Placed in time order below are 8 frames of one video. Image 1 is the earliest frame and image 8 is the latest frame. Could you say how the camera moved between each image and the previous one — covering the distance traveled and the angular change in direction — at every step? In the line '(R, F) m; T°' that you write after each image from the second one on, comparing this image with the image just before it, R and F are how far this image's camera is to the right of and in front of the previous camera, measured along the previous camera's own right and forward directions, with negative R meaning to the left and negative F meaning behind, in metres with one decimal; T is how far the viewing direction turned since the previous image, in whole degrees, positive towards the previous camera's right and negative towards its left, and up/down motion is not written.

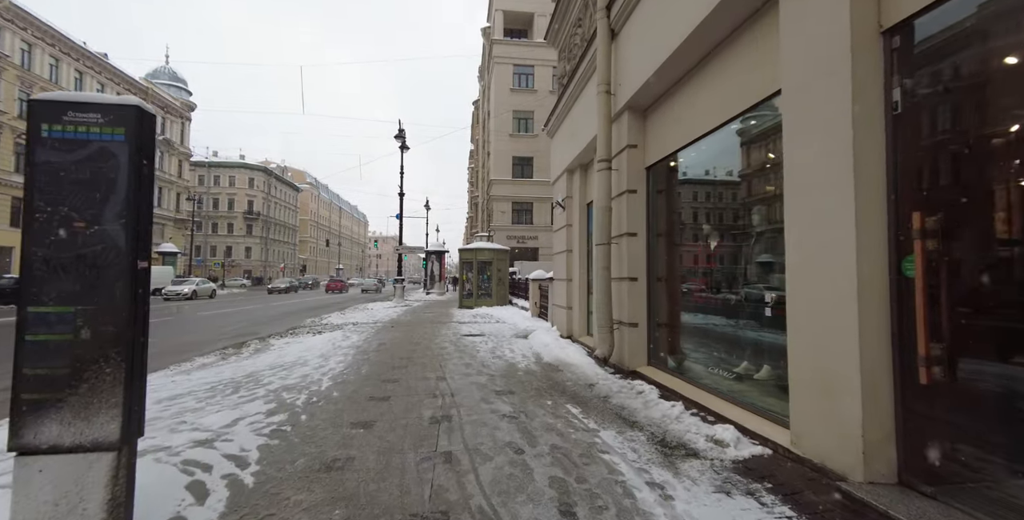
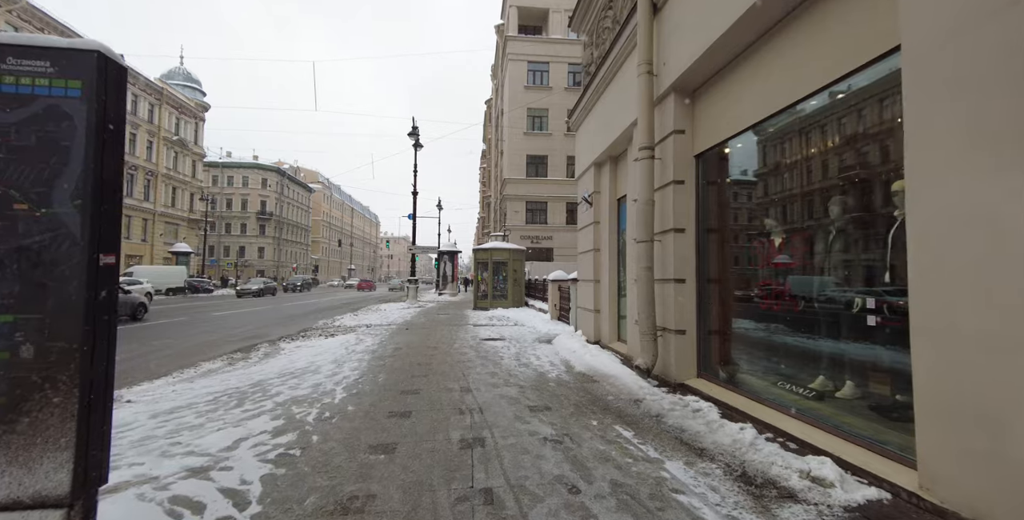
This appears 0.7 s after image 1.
(-0.3, +0.6) m; -1°
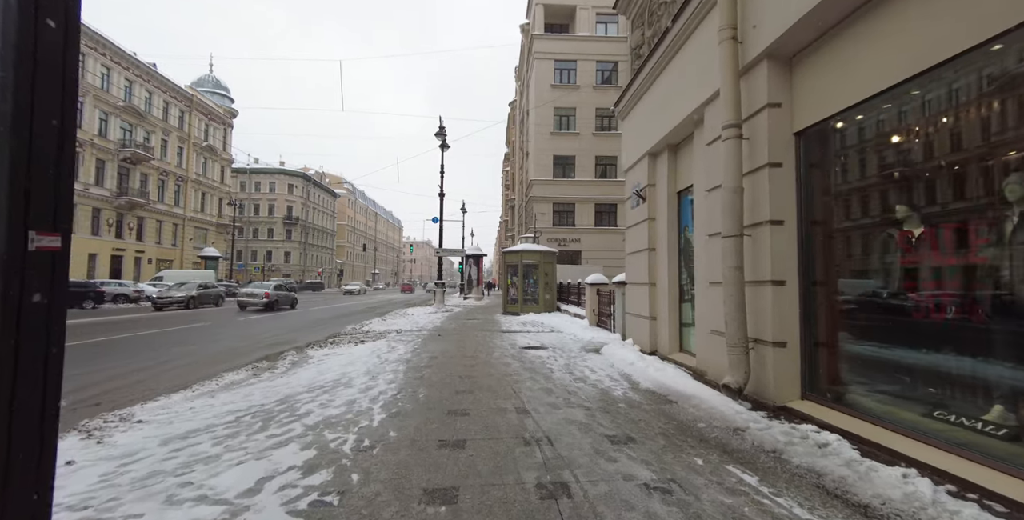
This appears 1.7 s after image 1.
(-0.5, +0.7) m; -3°
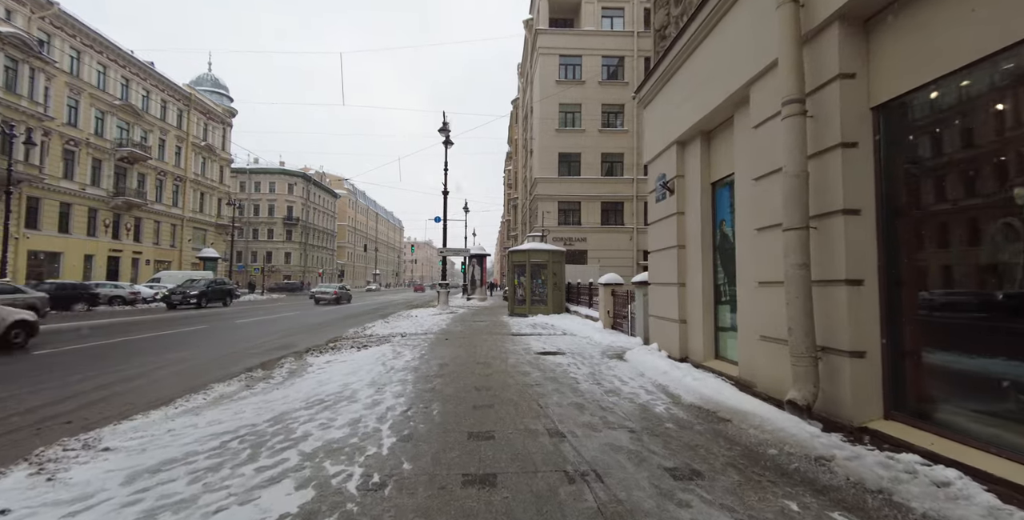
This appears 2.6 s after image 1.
(-0.3, +0.6) m; 0°
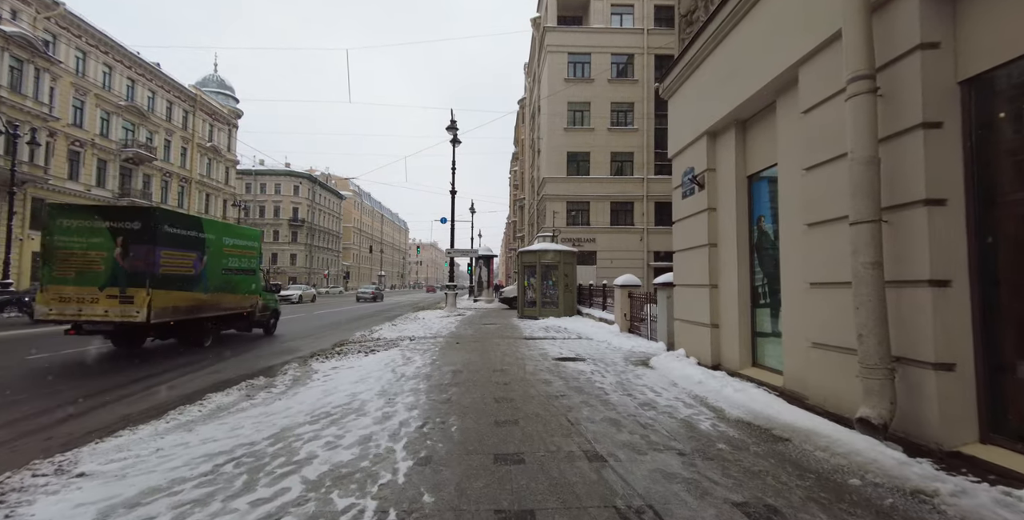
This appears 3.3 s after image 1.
(-0.2, +0.5) m; -1°
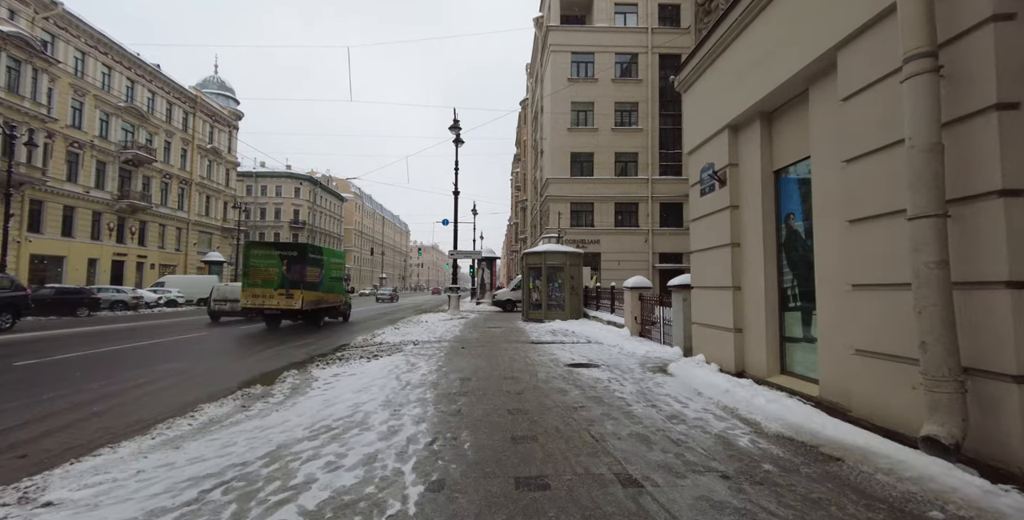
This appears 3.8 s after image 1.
(-0.2, +0.4) m; 0°
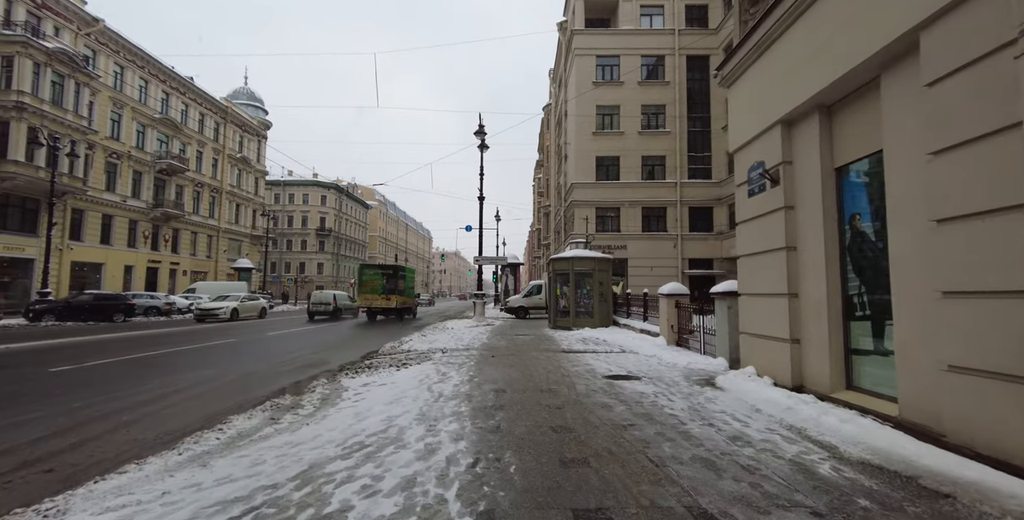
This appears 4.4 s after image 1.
(-0.2, +0.3) m; -3°
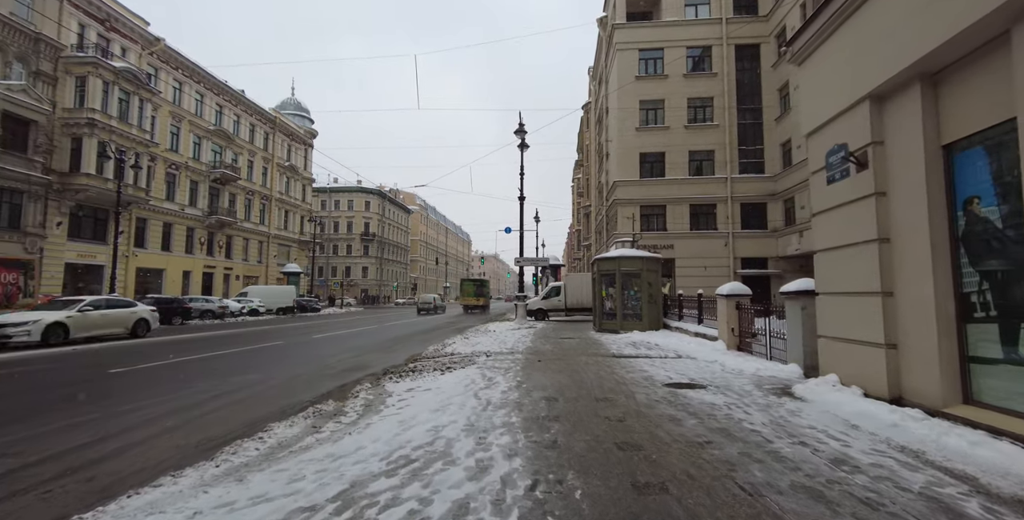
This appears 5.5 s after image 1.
(-0.2, +0.4) m; -5°
